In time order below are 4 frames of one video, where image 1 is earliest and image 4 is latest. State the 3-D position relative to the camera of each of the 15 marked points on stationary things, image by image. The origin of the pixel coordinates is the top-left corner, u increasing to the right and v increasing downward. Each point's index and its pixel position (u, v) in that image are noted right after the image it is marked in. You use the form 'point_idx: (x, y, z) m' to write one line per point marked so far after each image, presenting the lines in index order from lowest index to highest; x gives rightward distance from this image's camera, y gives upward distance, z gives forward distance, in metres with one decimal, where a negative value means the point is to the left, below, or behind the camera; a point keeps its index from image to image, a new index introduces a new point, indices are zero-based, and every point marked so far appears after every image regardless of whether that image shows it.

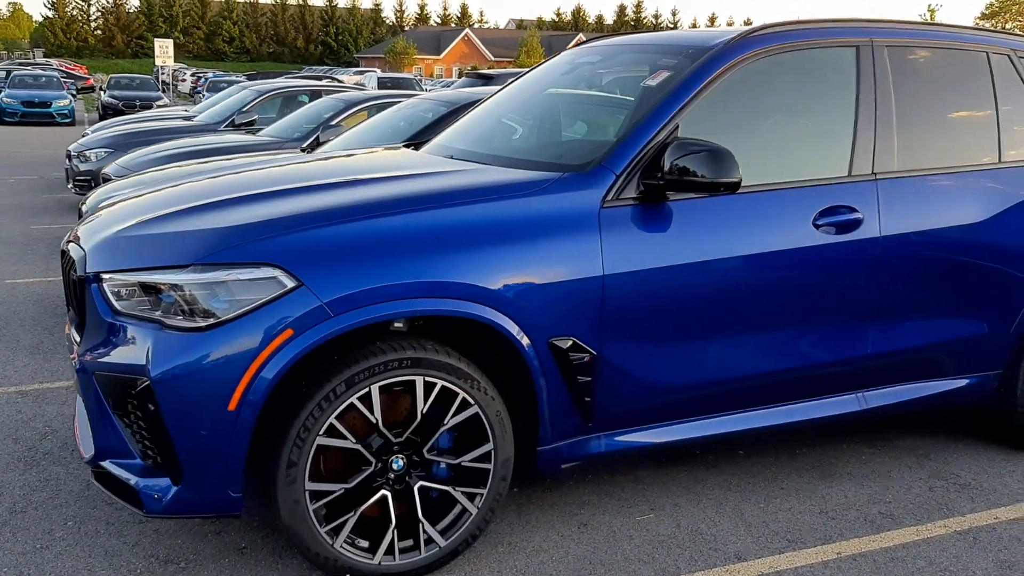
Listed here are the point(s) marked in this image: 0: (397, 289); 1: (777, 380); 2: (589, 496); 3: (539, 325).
0: (-0.3, 0.0, +2.6) m
1: (+0.9, -0.3, +3.2) m
2: (+0.3, -0.7, +3.3) m
3: (+0.1, -0.1, +2.8) m
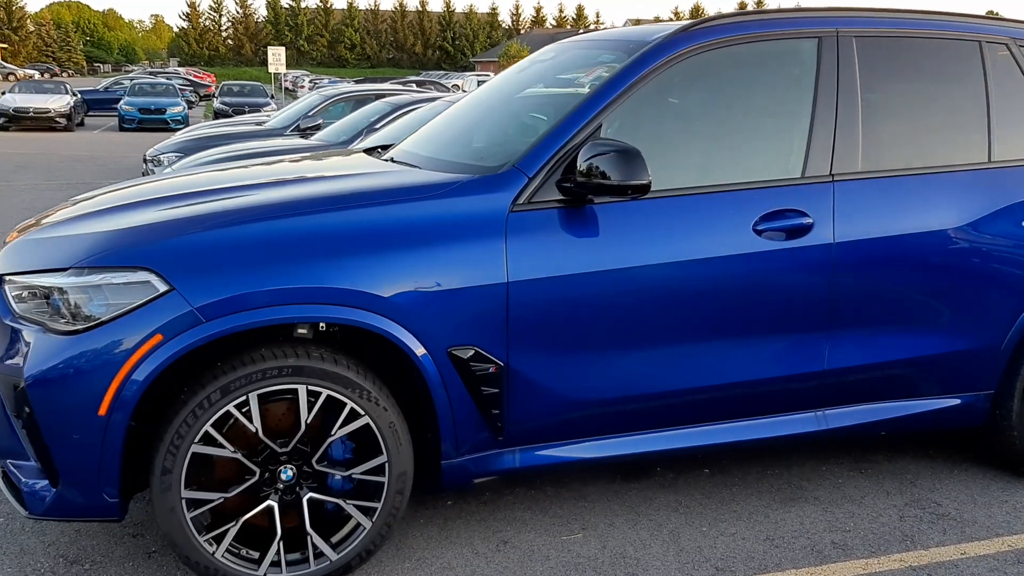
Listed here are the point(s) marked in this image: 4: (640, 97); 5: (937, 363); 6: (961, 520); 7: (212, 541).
0: (-0.6, 0.0, +2.5) m
1: (+0.6, -0.3, +3.0) m
2: (0.0, -0.7, +3.2) m
3: (-0.2, -0.1, +2.7) m
4: (+0.4, +0.6, +2.9) m
5: (+1.4, -0.2, +3.2) m
6: (+1.4, -0.7, +3.2) m
7: (-0.8, -0.7, +2.6) m
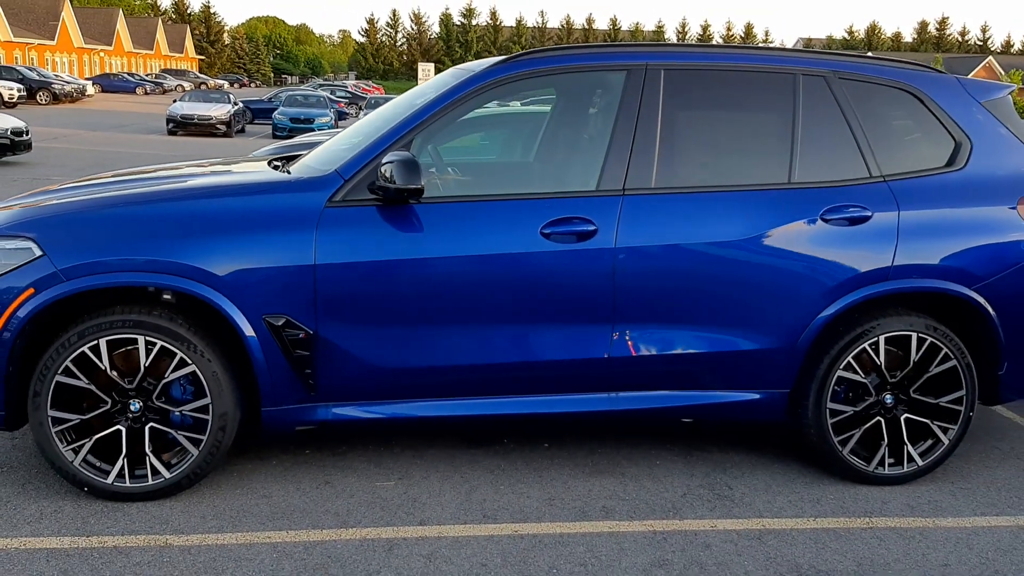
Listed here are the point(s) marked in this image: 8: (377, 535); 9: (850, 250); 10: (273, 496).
0: (-1.3, +0.1, +3.2) m
1: (0.0, -0.3, +3.5) m
2: (-0.6, -0.7, +3.8) m
3: (-0.9, -0.1, +3.3) m
4: (-0.2, +0.6, +3.5) m
5: (+0.8, -0.3, +3.6) m
6: (+0.8, -0.8, +3.6) m
7: (-1.5, -0.6, +3.3) m
8: (-0.4, -0.8, +3.2) m
9: (+1.2, +0.1, +3.6) m
10: (-0.8, -0.7, +3.5) m
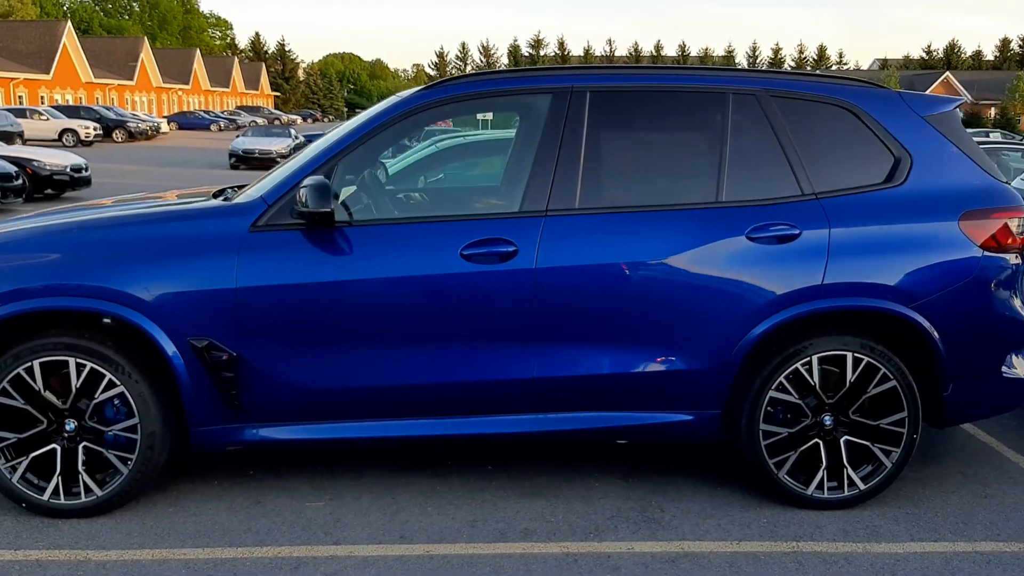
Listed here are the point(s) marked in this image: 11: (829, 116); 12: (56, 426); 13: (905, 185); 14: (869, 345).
0: (-1.6, 0.0, +3.4) m
1: (-0.3, -0.4, +3.6) m
2: (-0.8, -0.8, +3.8) m
3: (-1.2, -0.1, +3.4) m
4: (-0.5, +0.5, +3.6) m
5: (+0.5, -0.3, +3.6) m
6: (+0.5, -0.8, +3.5) m
7: (-1.8, -0.6, +3.5) m
8: (-0.7, -0.9, +3.2) m
9: (+0.9, +0.1, +3.5) m
10: (-1.1, -0.8, +3.5) m
11: (+1.2, +0.6, +3.7) m
12: (-1.6, -0.5, +3.5) m
13: (+1.4, +0.4, +3.6) m
14: (+1.3, -0.2, +3.6) m
